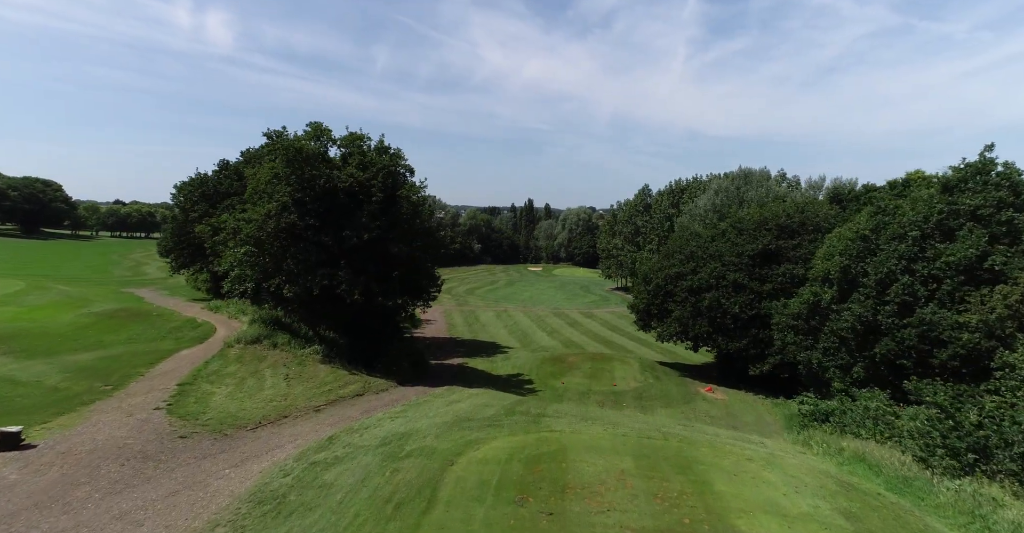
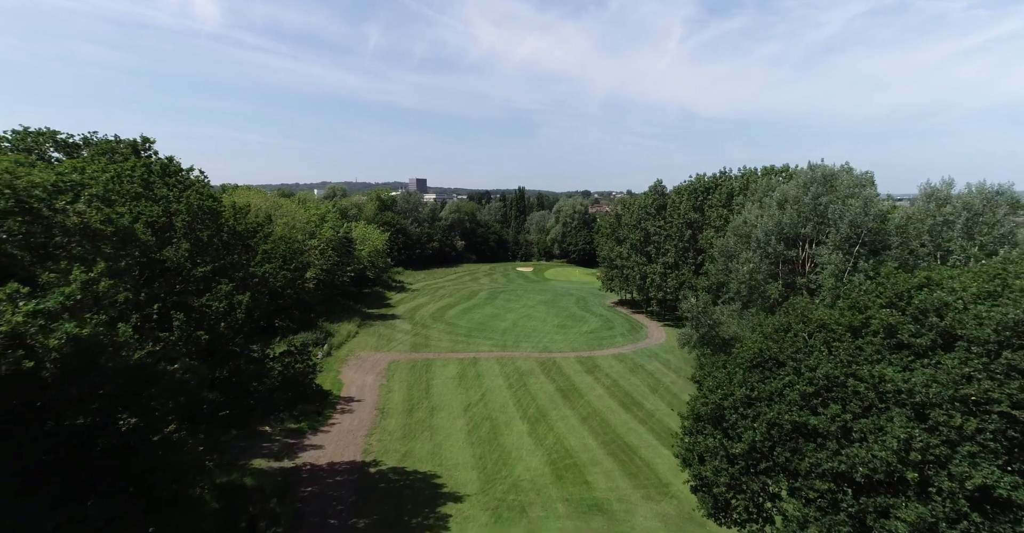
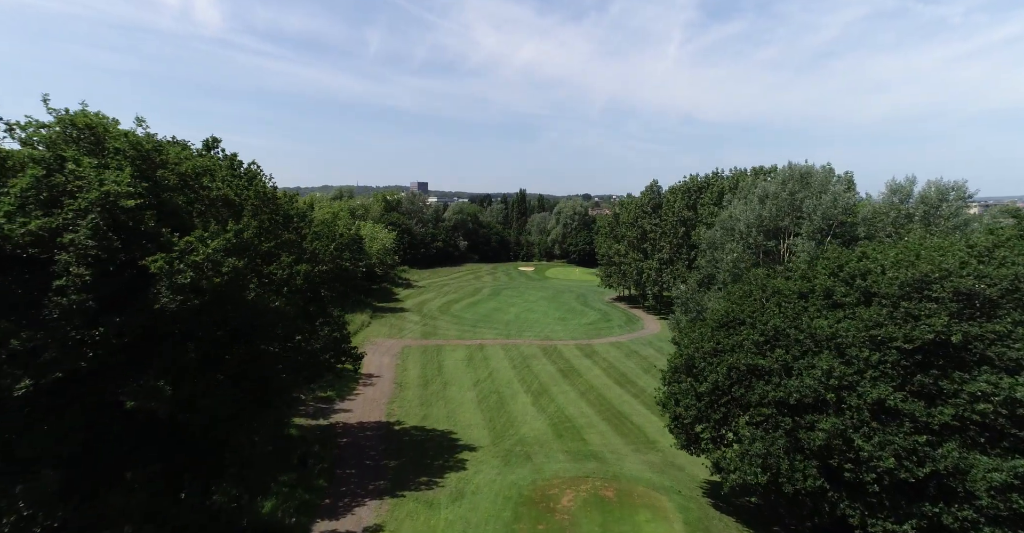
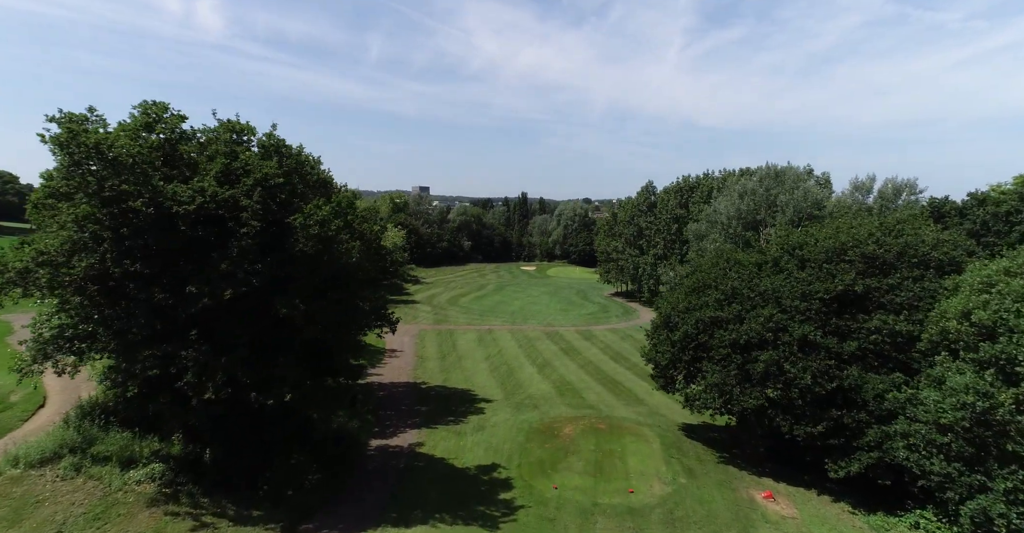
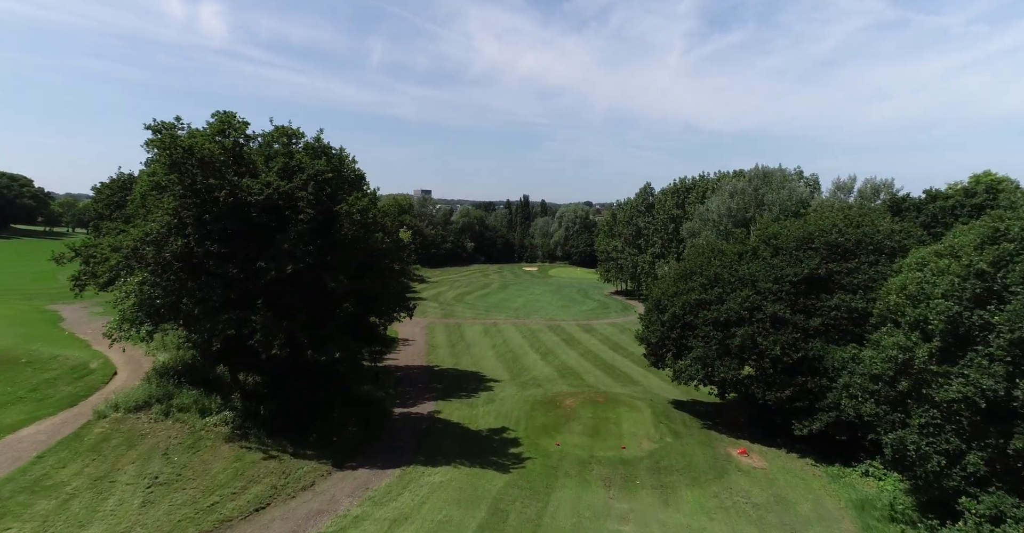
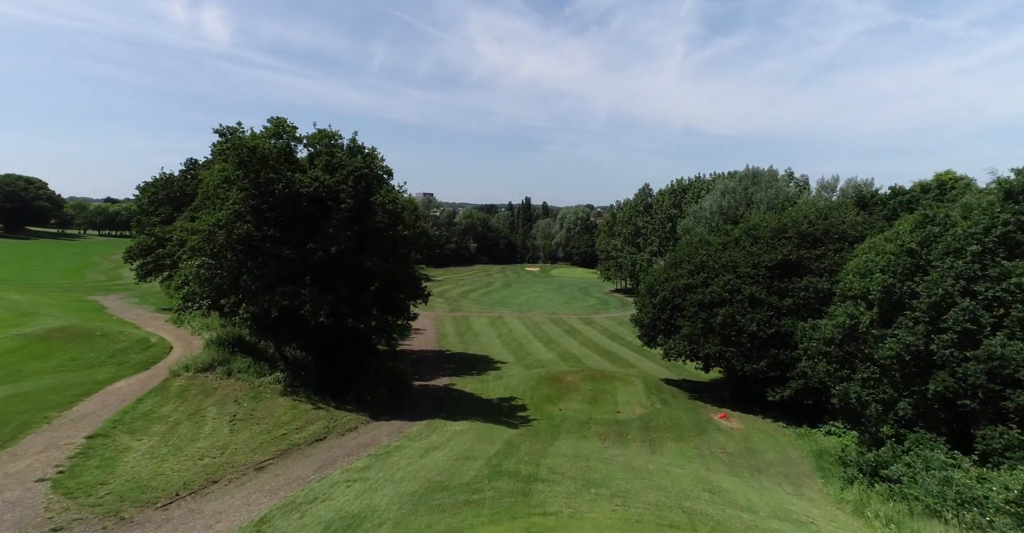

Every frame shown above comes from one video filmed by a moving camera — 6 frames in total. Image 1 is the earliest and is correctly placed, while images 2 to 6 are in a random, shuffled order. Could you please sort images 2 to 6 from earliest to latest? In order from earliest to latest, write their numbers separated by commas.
6, 5, 4, 3, 2
